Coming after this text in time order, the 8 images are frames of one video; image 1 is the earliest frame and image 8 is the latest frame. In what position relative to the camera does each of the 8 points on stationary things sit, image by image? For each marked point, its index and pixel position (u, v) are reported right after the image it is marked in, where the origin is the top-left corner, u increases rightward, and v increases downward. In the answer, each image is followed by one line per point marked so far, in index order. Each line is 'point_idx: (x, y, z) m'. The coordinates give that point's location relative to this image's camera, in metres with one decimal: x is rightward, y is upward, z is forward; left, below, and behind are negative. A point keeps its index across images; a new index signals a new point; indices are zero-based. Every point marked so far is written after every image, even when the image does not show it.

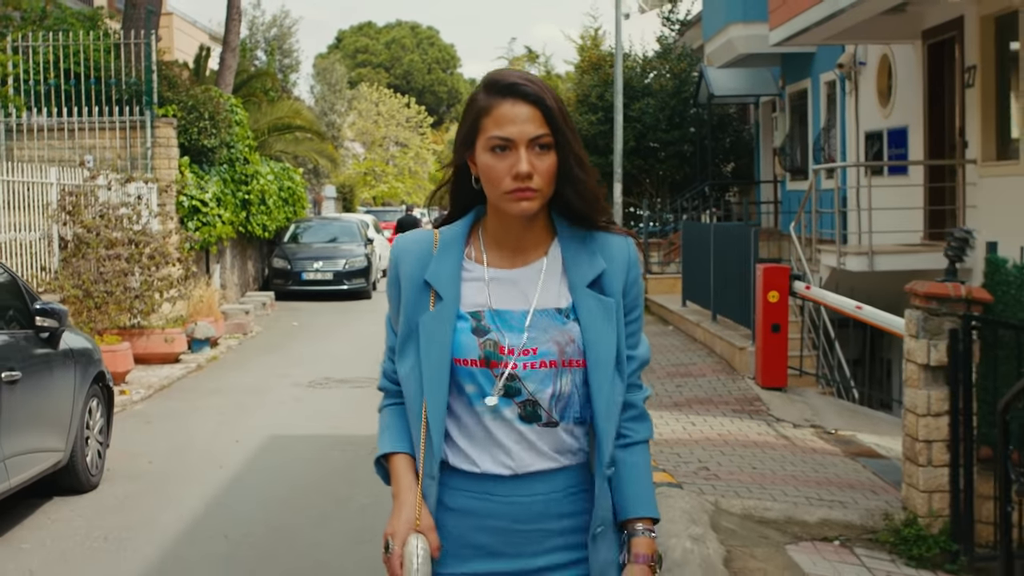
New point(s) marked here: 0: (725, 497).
0: (+1.1, -1.1, +8.0) m
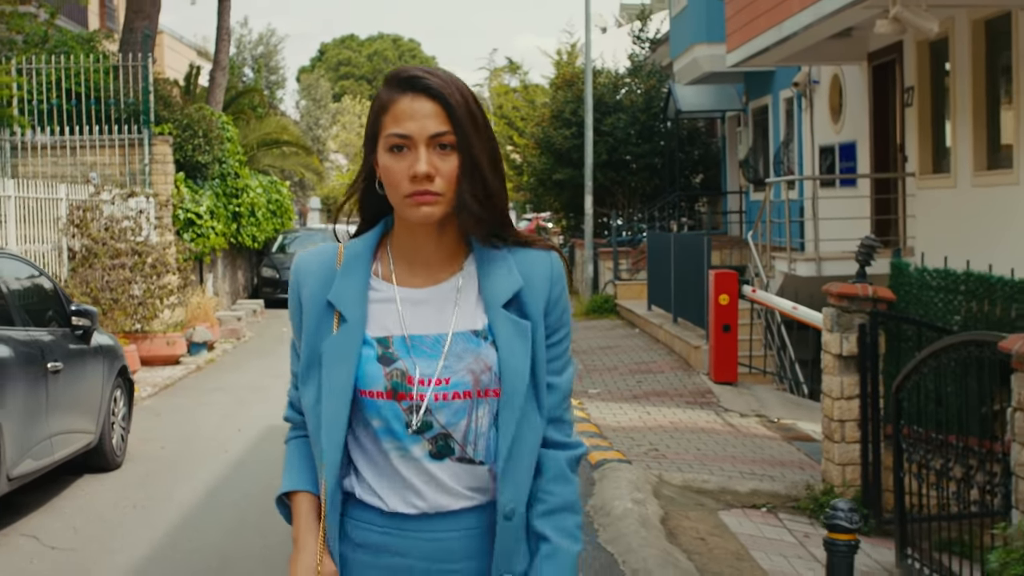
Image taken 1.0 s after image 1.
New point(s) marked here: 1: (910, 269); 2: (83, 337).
0: (+0.9, -1.1, +9.2) m
1: (+2.2, +0.1, +8.7) m
2: (-2.3, -0.3, +8.4) m
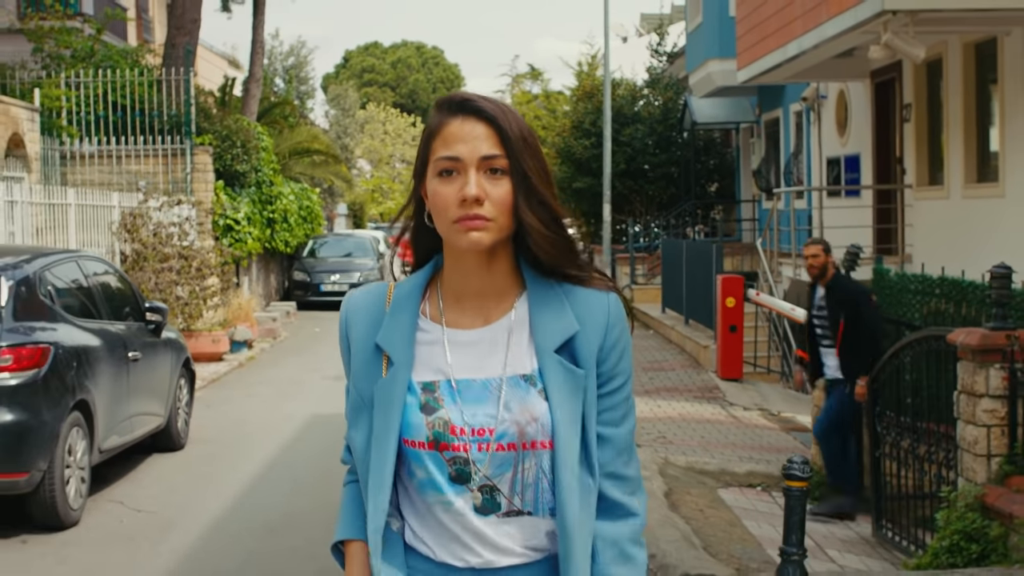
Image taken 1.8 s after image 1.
0: (+1.1, -1.1, +10.2) m
1: (+2.4, +0.1, +9.7) m
2: (-2.2, -0.3, +9.5) m
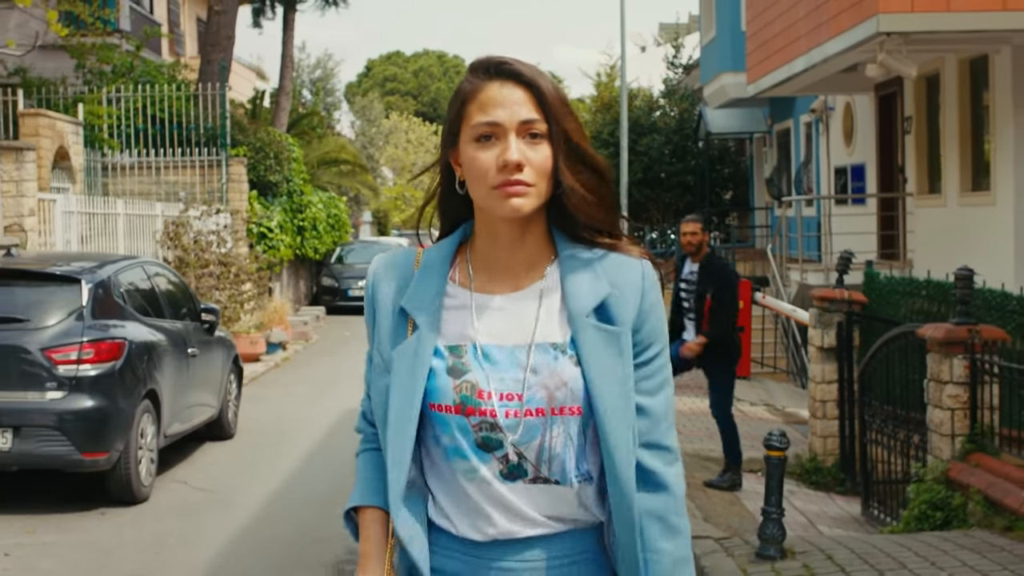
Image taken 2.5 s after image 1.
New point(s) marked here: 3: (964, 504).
0: (+1.2, -1.1, +11.1) m
1: (+2.5, +0.1, +10.6) m
2: (-2.1, -0.3, +10.4) m
3: (+2.1, -1.0, +7.1) m
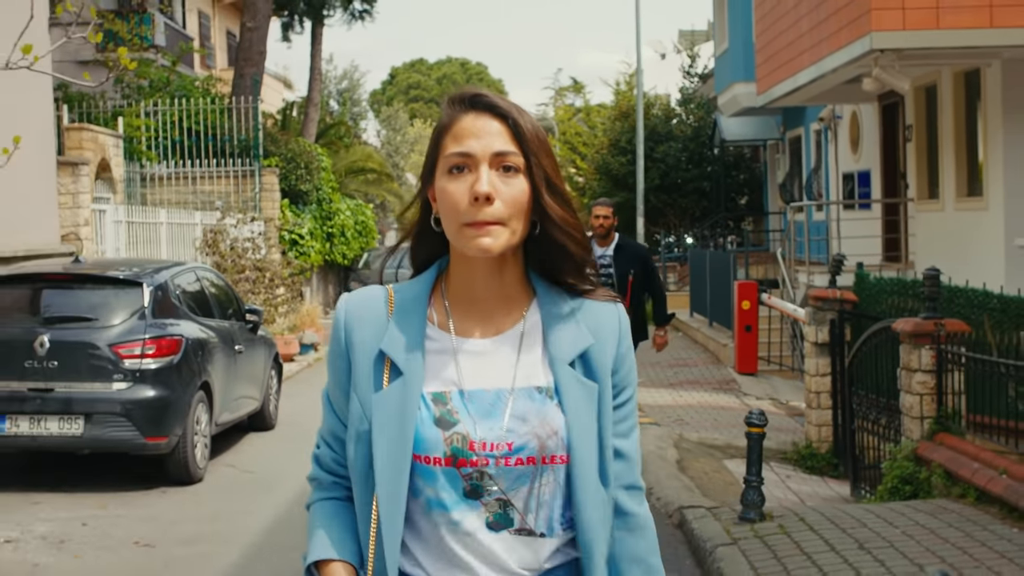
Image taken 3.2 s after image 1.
0: (+1.4, -1.1, +12.1) m
1: (+2.6, +0.1, +11.5) m
2: (-1.9, -0.3, +11.4) m
3: (+2.2, -1.0, +8.0) m
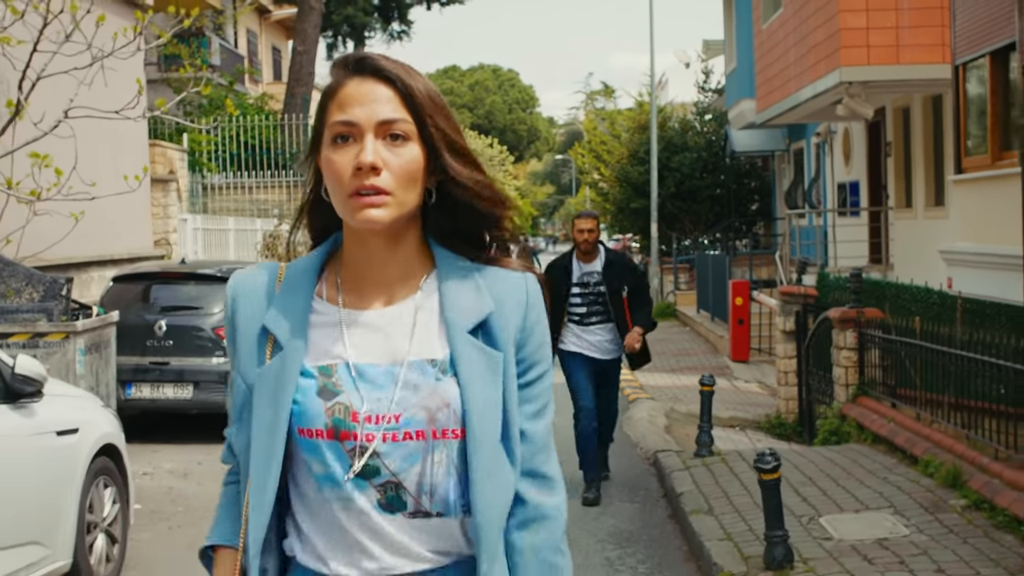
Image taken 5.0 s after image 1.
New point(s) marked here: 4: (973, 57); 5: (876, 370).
0: (+1.6, -1.1, +14.4) m
1: (+2.8, +0.1, +13.9) m
2: (-1.8, -0.3, +13.8) m
3: (+2.3, -1.0, +10.4) m
4: (+3.5, +1.7, +11.7) m
5: (+2.5, -0.6, +10.4) m
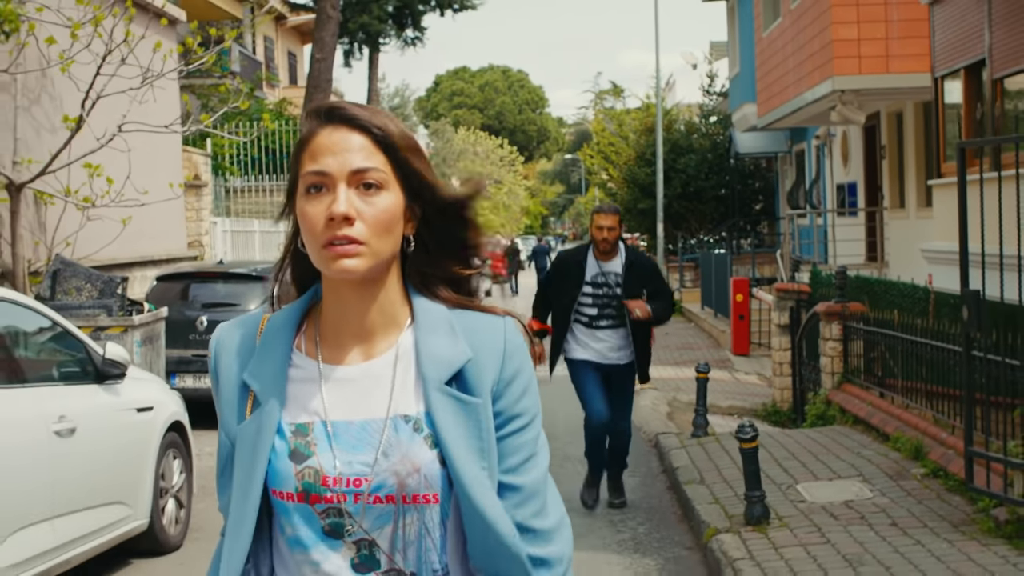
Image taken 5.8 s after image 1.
0: (+1.7, -1.1, +15.4) m
1: (+2.9, +0.2, +14.8) m
2: (-1.6, -0.3, +14.8) m
3: (+2.4, -0.9, +11.3) m
4: (+3.6, +1.8, +12.6) m
5: (+2.6, -0.5, +11.4) m
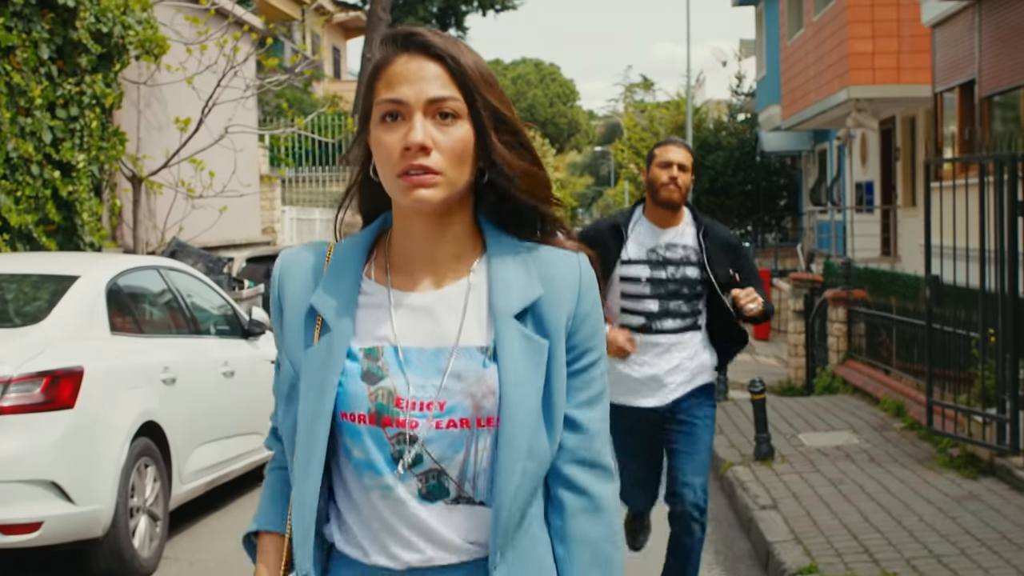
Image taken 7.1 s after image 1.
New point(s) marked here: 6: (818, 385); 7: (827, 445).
0: (+2.1, -1.0, +17.1) m
1: (+3.4, +0.3, +16.5) m
2: (-1.2, -0.1, +16.6) m
3: (+2.8, -0.8, +13.0) m
4: (+4.0, +1.9, +14.3) m
5: (+3.0, -0.4, +13.1) m
6: (+2.6, -0.8, +13.4) m
7: (+1.9, -0.9, +9.0) m
